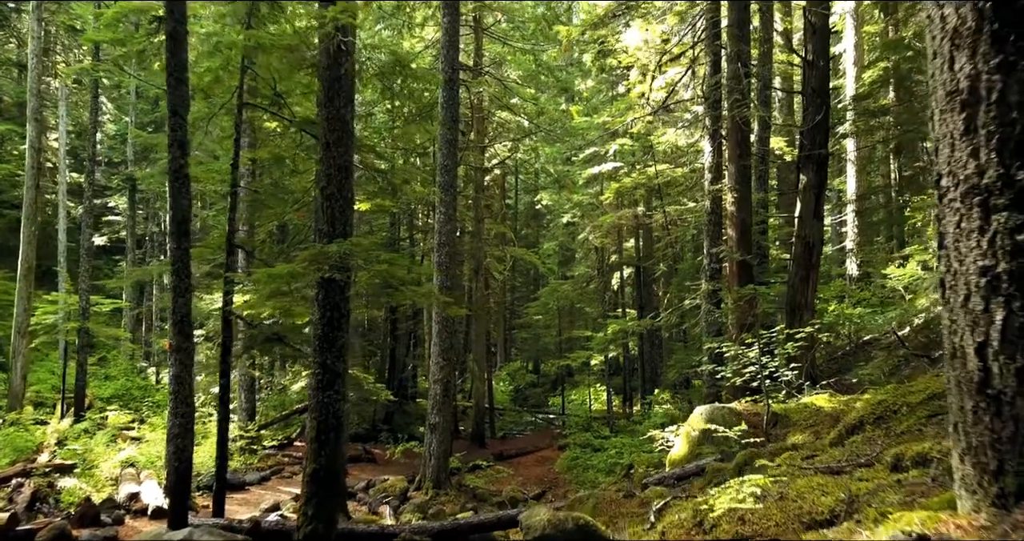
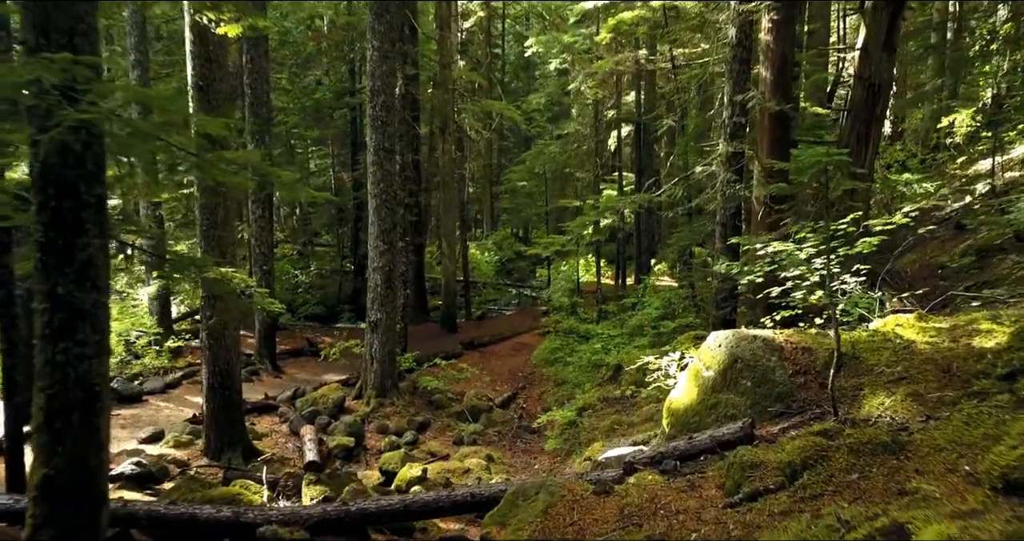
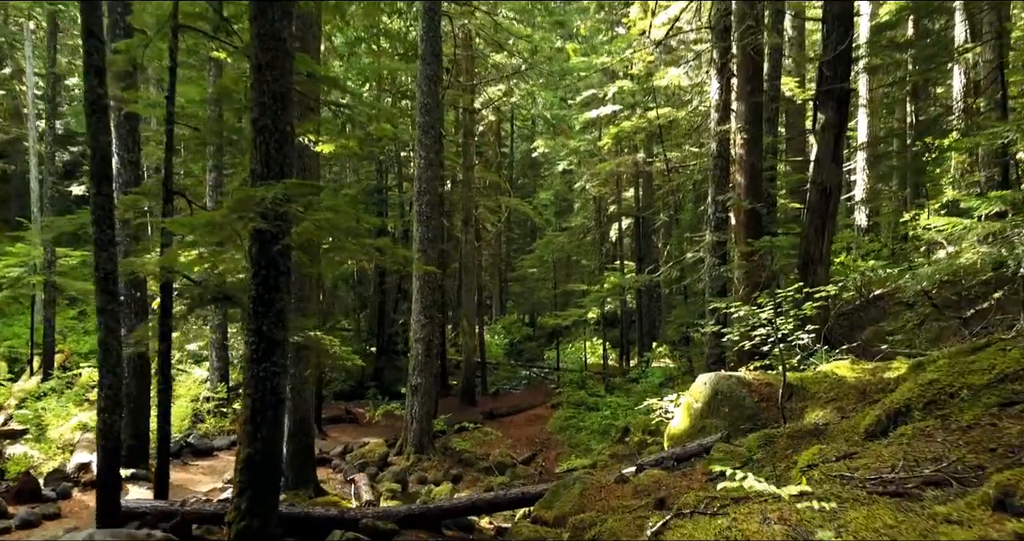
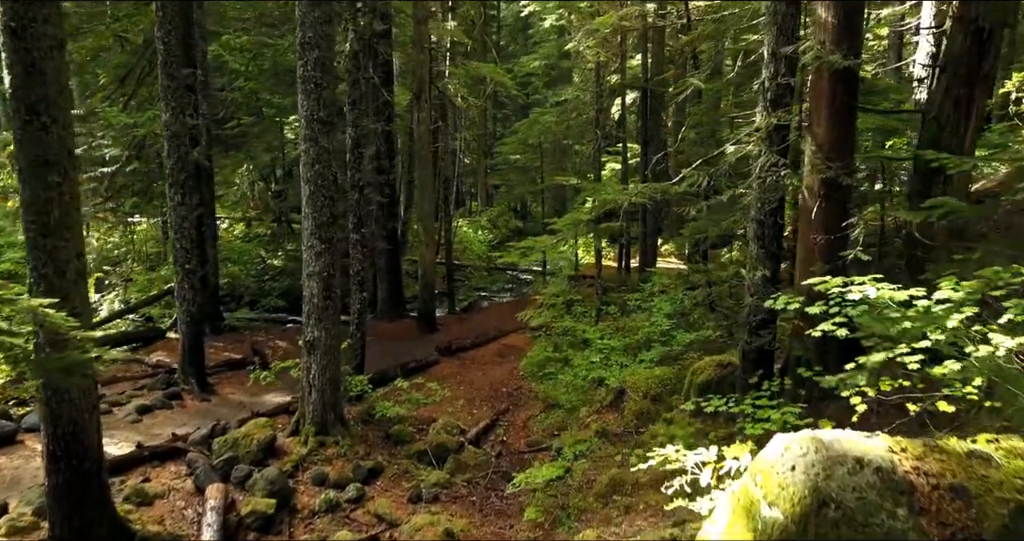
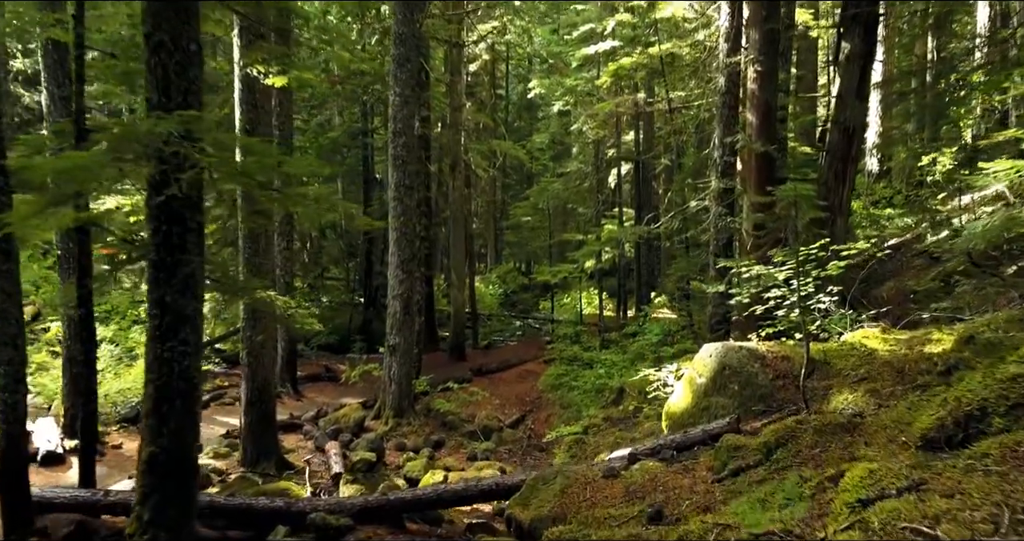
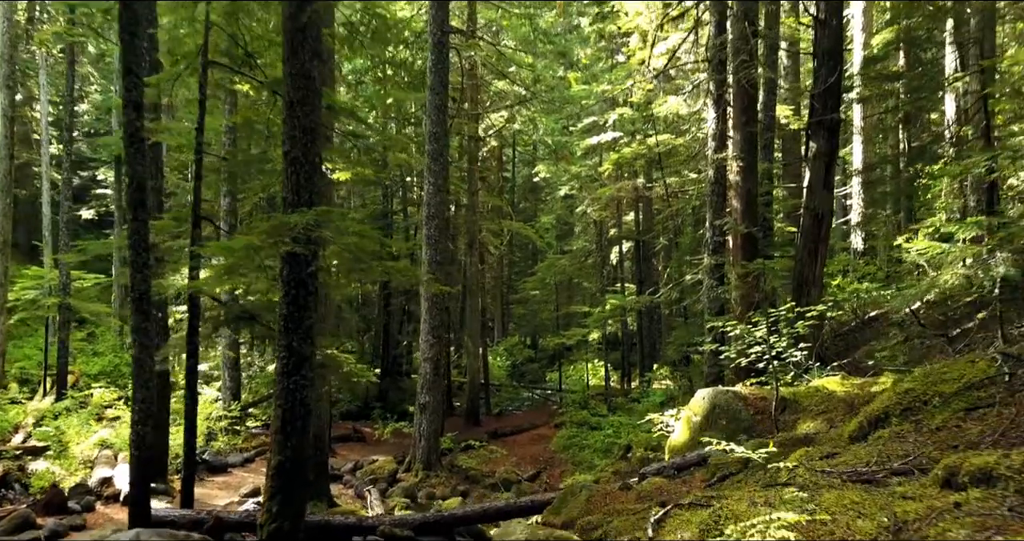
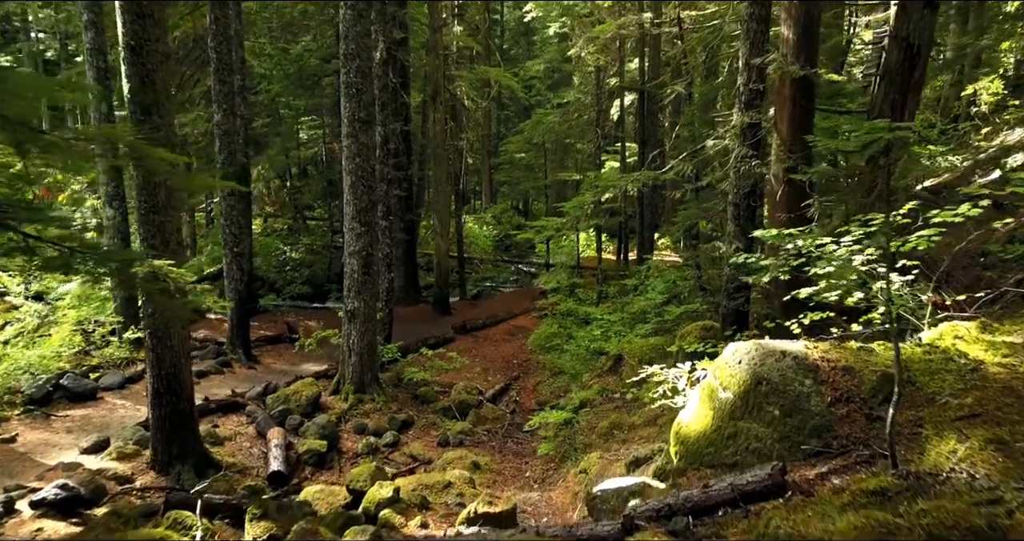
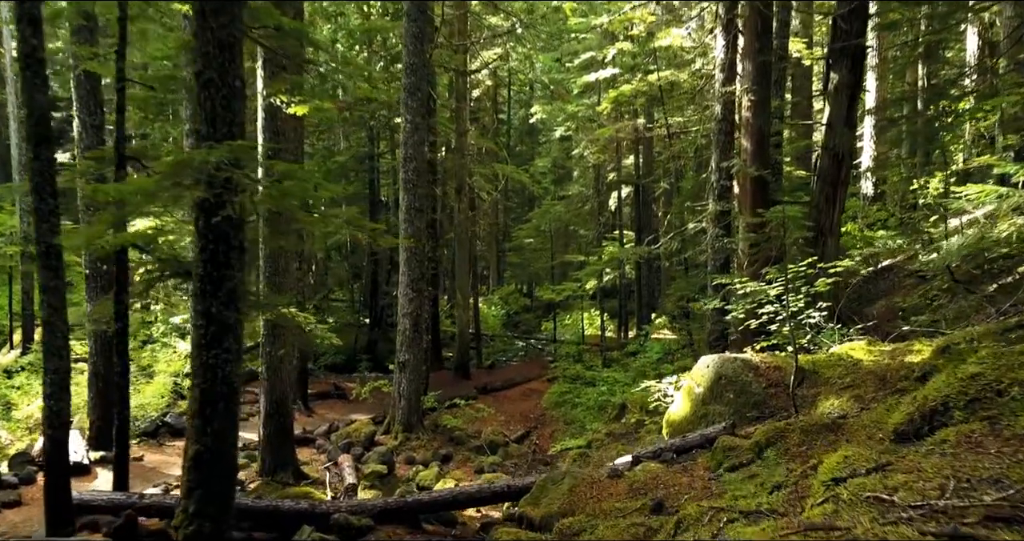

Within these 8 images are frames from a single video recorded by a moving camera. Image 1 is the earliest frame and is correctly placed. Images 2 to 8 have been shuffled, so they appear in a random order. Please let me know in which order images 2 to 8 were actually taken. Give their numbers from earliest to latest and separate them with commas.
6, 3, 8, 5, 2, 7, 4
